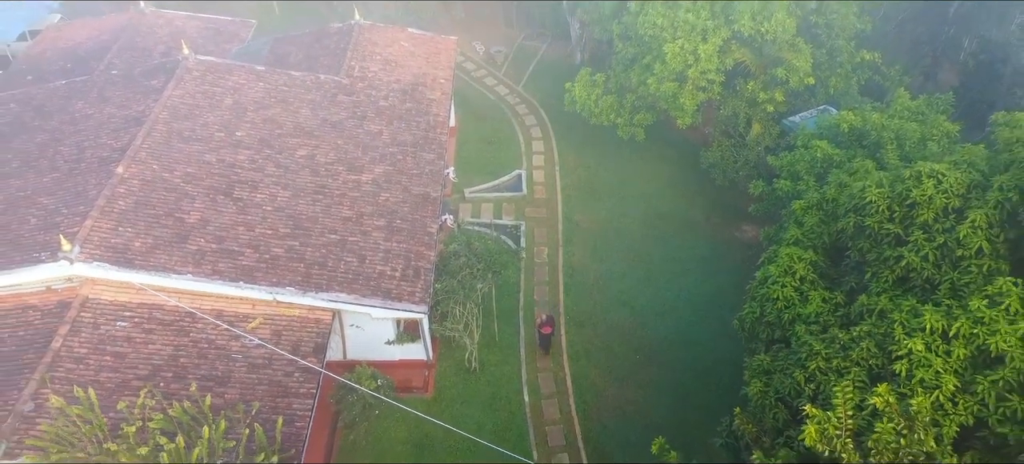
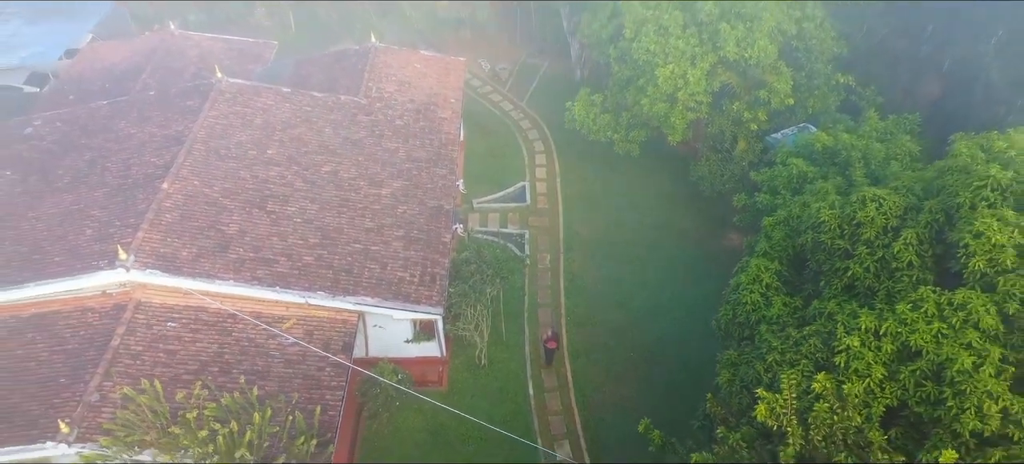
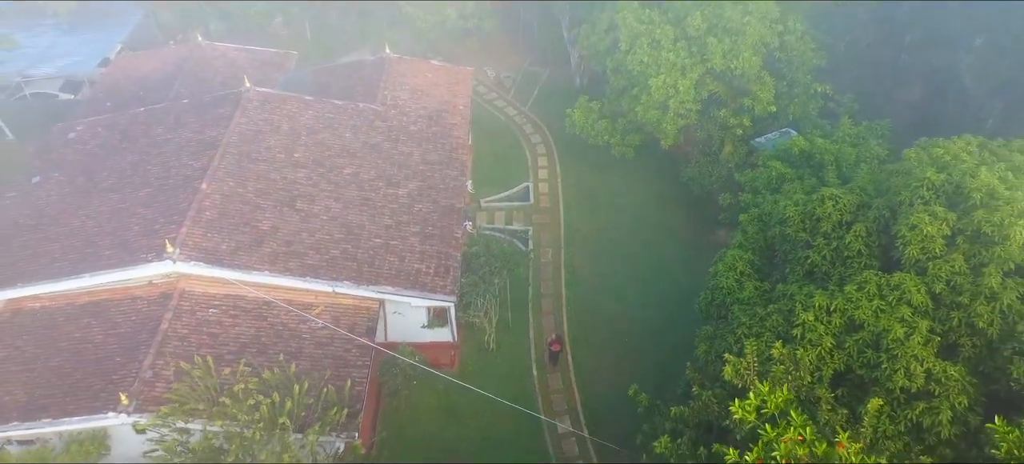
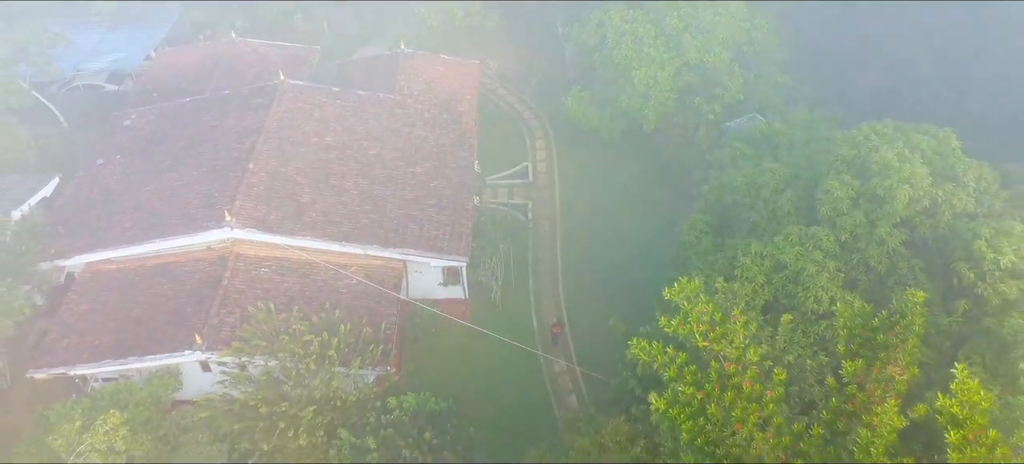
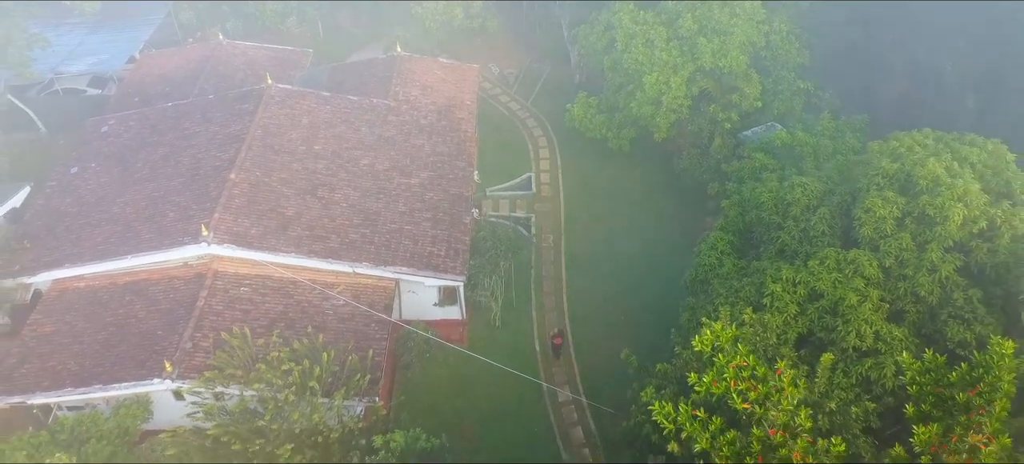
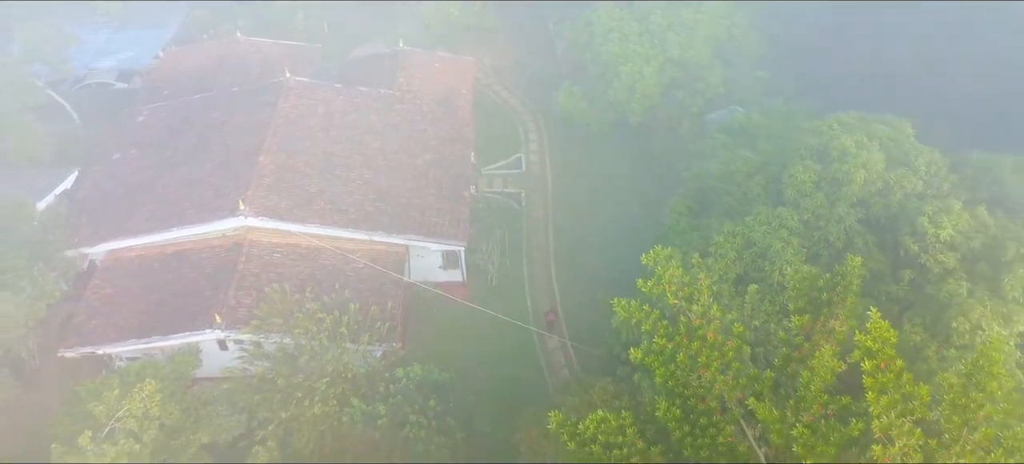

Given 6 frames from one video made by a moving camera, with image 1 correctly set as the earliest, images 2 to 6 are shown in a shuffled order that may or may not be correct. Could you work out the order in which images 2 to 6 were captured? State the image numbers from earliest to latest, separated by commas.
2, 3, 5, 4, 6
